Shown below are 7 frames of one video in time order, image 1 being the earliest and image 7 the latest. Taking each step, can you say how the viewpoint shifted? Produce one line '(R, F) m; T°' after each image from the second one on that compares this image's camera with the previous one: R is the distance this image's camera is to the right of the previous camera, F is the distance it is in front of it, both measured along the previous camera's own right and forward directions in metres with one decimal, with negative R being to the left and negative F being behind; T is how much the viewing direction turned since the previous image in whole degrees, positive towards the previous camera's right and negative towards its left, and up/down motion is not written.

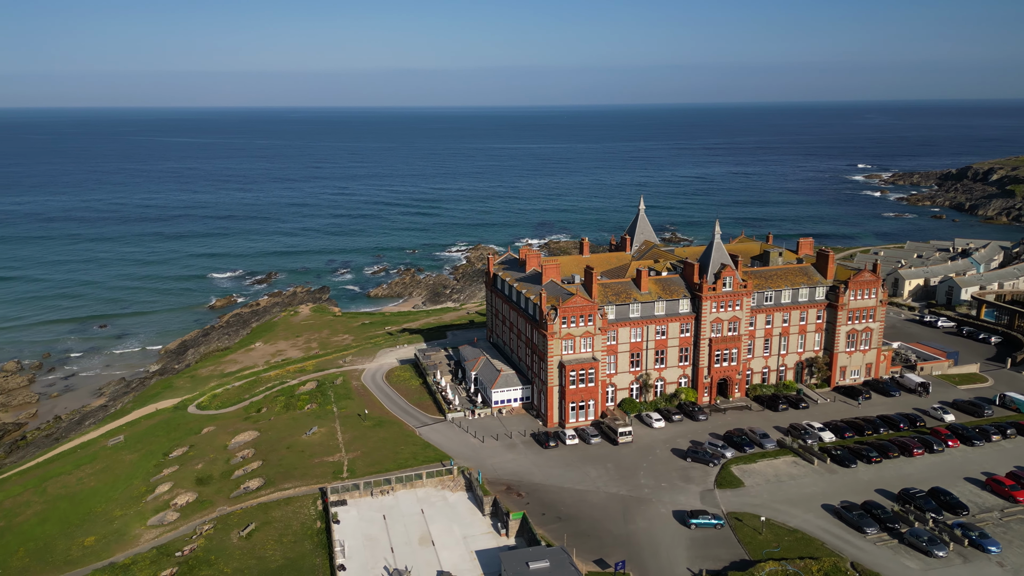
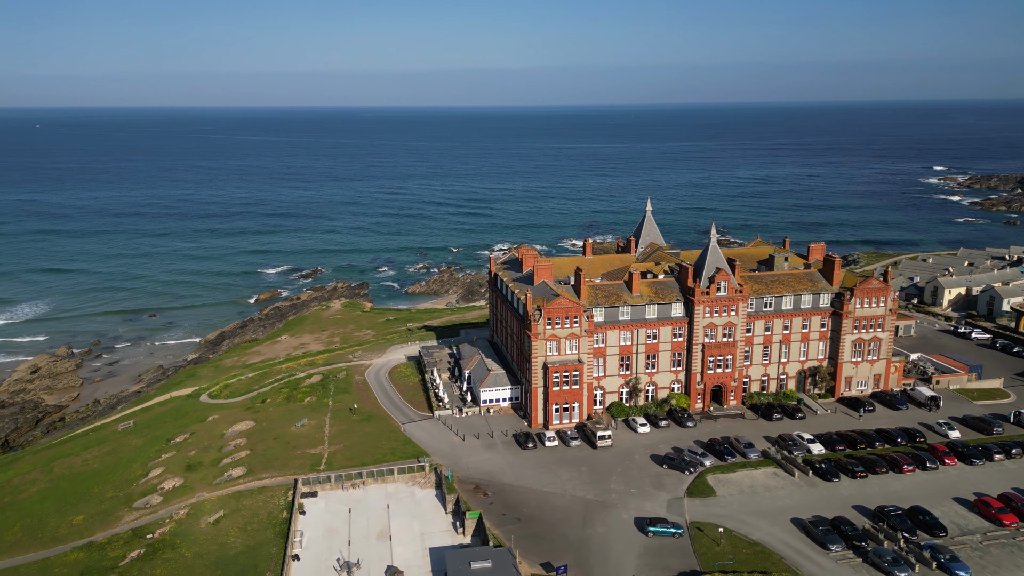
(+6.1, +0.2) m; -5°
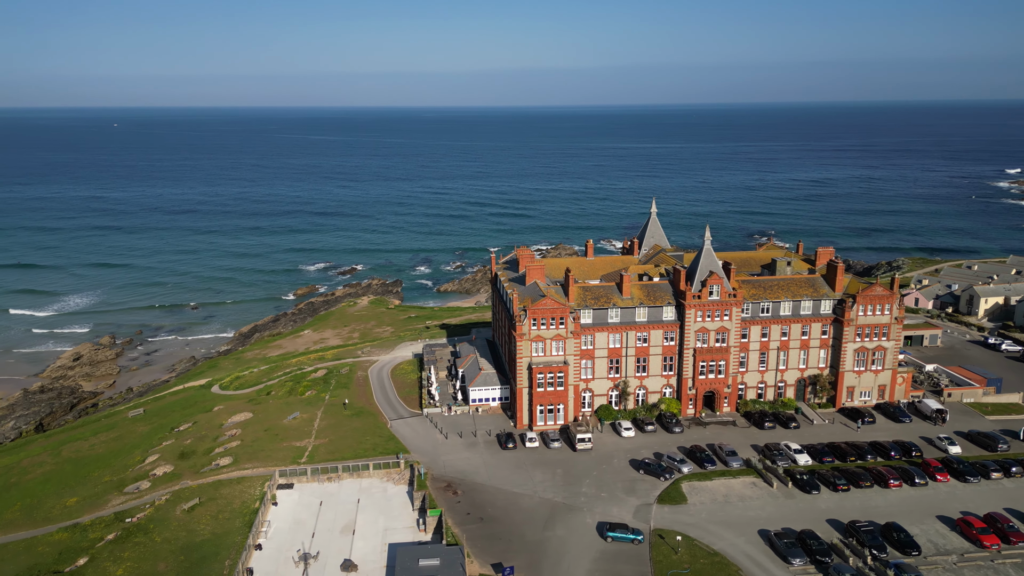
(+5.5, +0.2) m; -4°
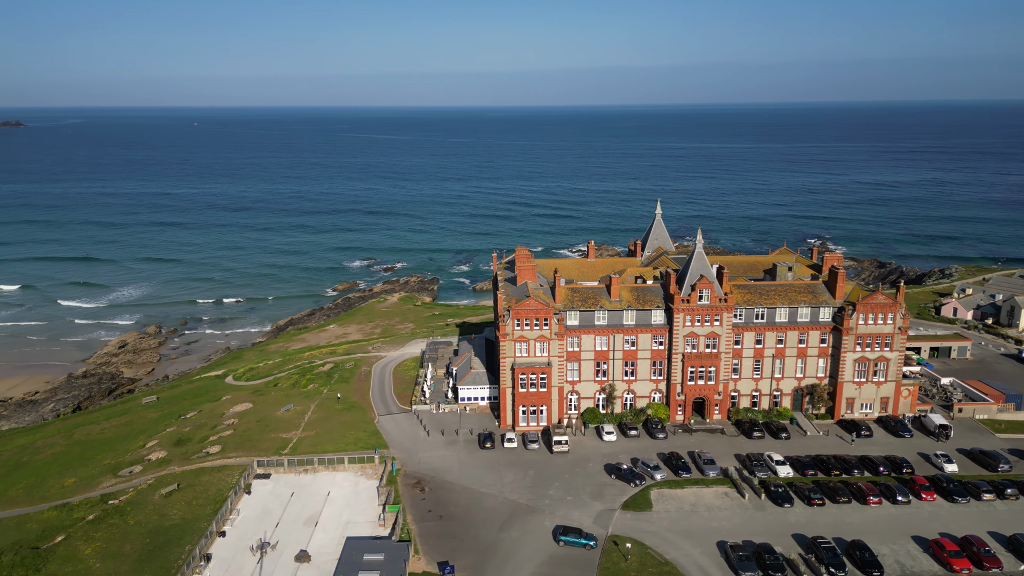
(+6.0, +0.3) m; -5°
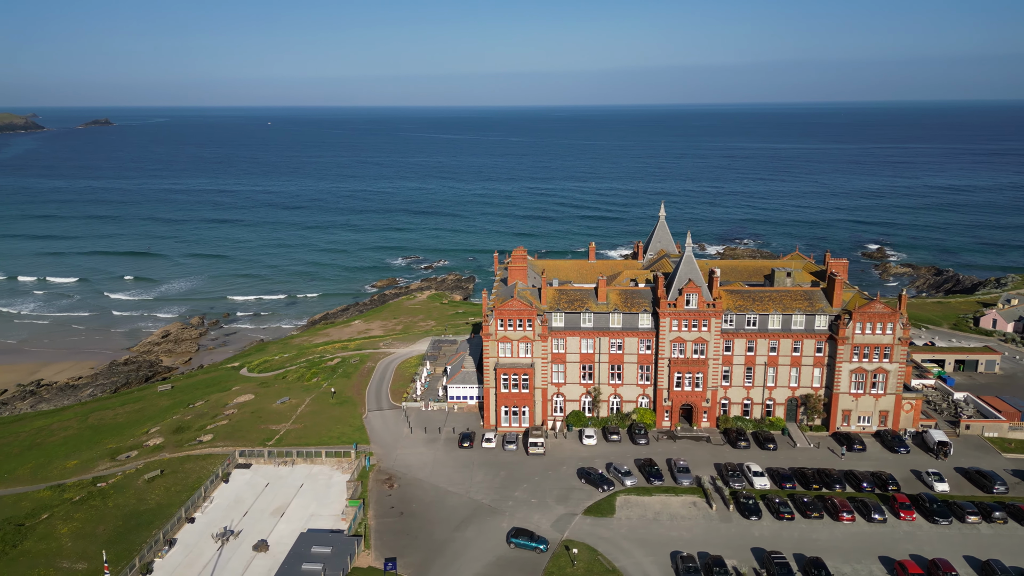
(+6.0, +0.3) m; -5°
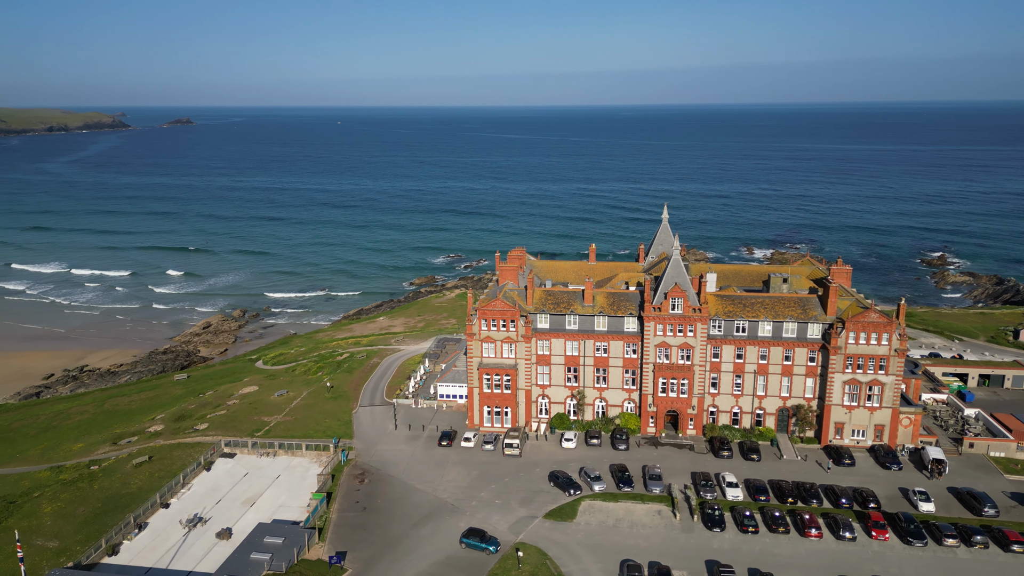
(+6.0, +0.4) m; -5°
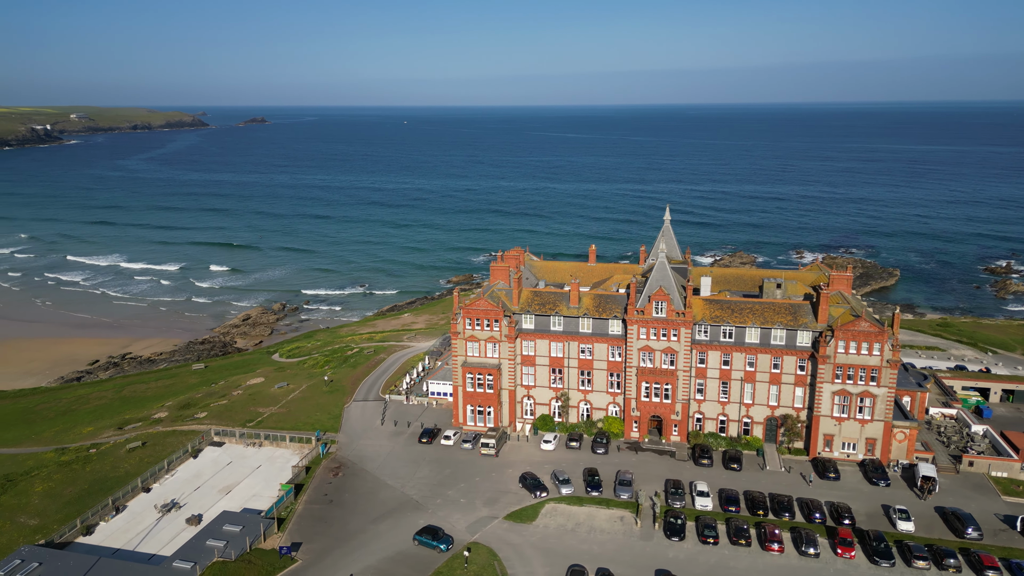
(+5.9, +0.4) m; -5°
